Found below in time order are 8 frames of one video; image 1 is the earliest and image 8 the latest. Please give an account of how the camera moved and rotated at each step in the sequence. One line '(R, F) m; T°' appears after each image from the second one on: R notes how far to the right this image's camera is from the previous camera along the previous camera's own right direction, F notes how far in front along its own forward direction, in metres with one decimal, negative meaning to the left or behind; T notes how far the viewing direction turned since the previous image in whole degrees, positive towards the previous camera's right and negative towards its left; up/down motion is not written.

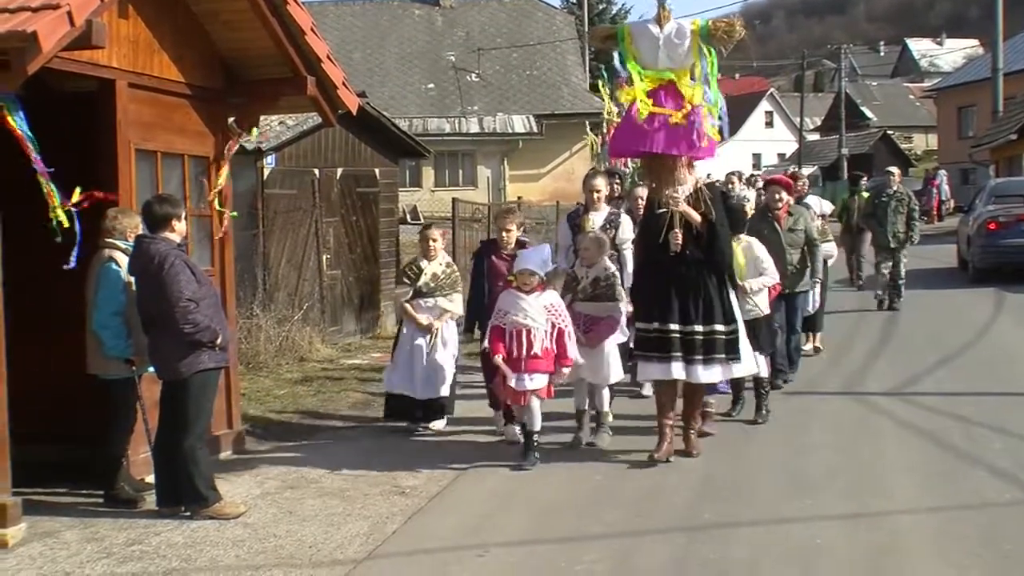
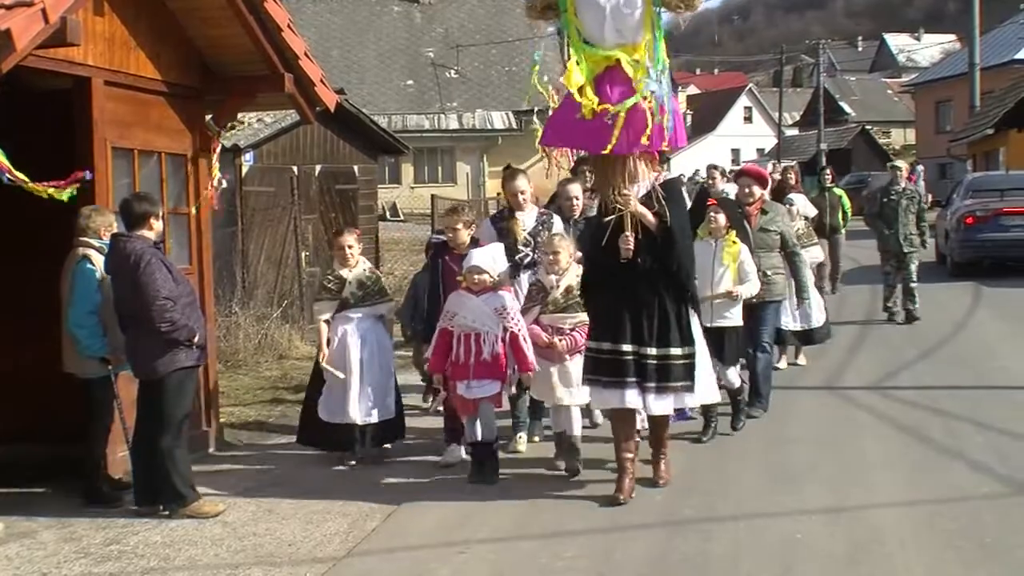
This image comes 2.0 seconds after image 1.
(0.0, 0.0) m; 0°
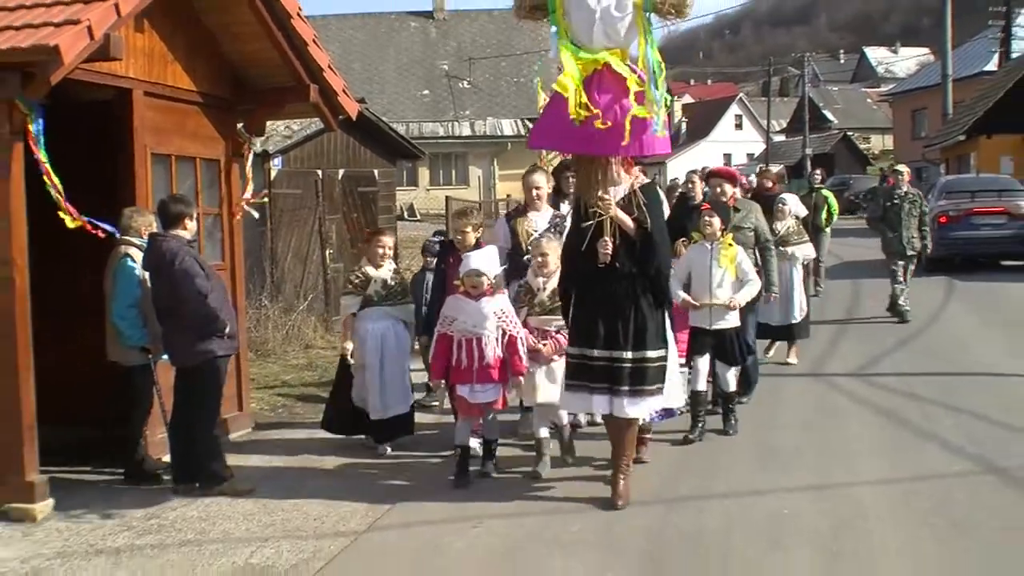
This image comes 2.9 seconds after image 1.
(+0.1, -0.5) m; -1°
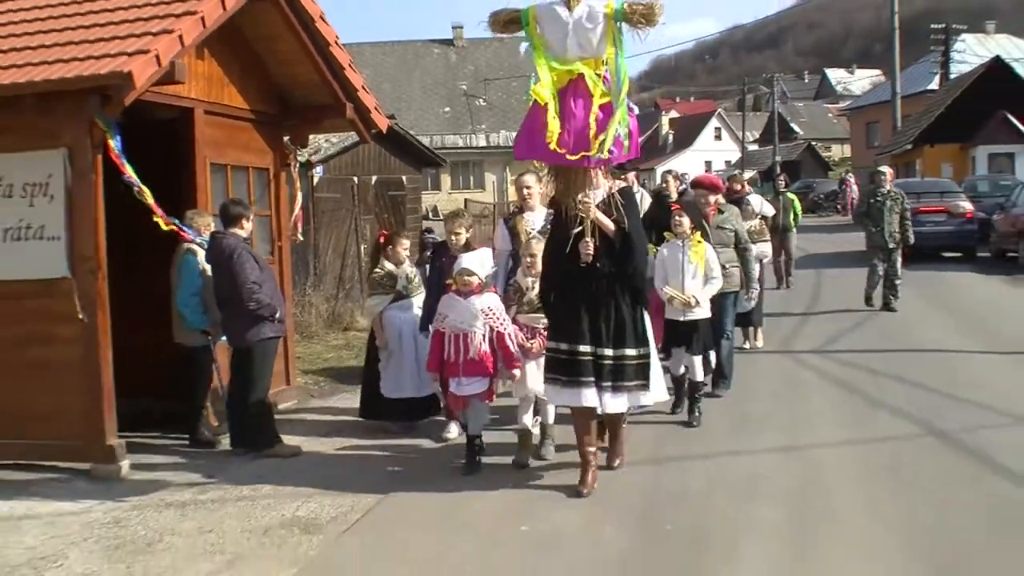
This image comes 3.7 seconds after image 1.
(+0.1, -1.0) m; -1°
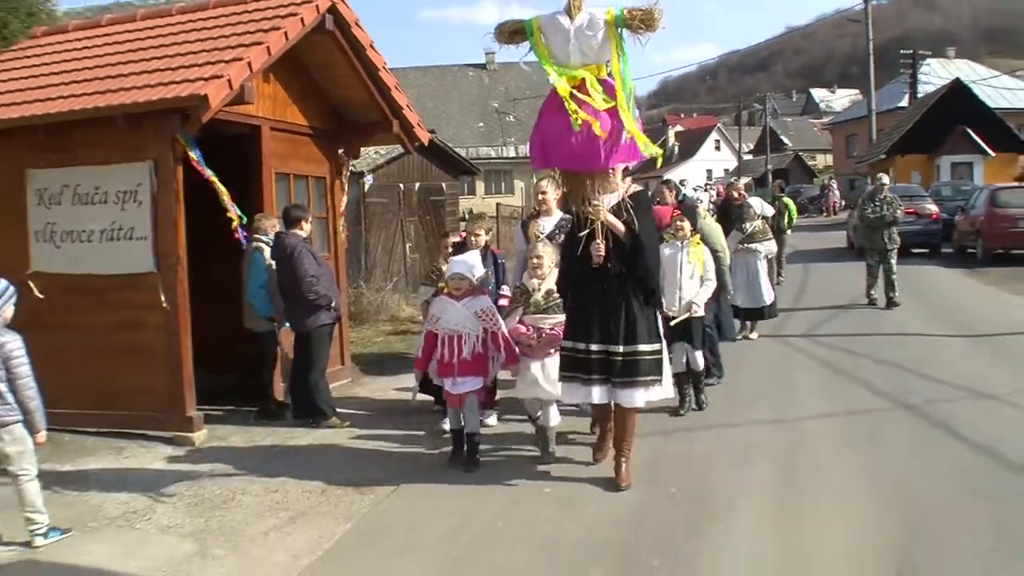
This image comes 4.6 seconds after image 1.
(+0.1, -1.1) m; -2°
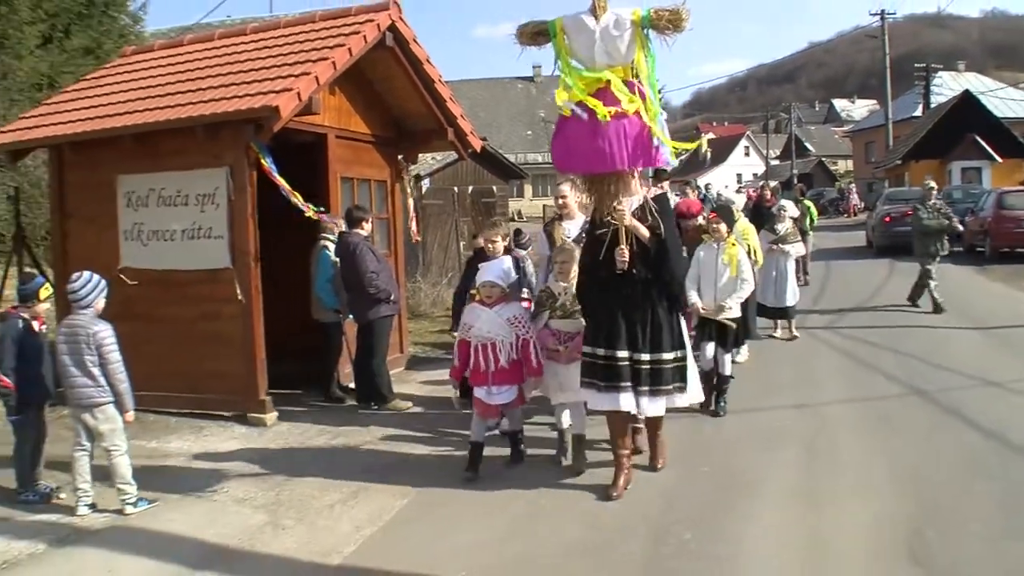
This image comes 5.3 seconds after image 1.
(+0.1, -0.8) m; -2°
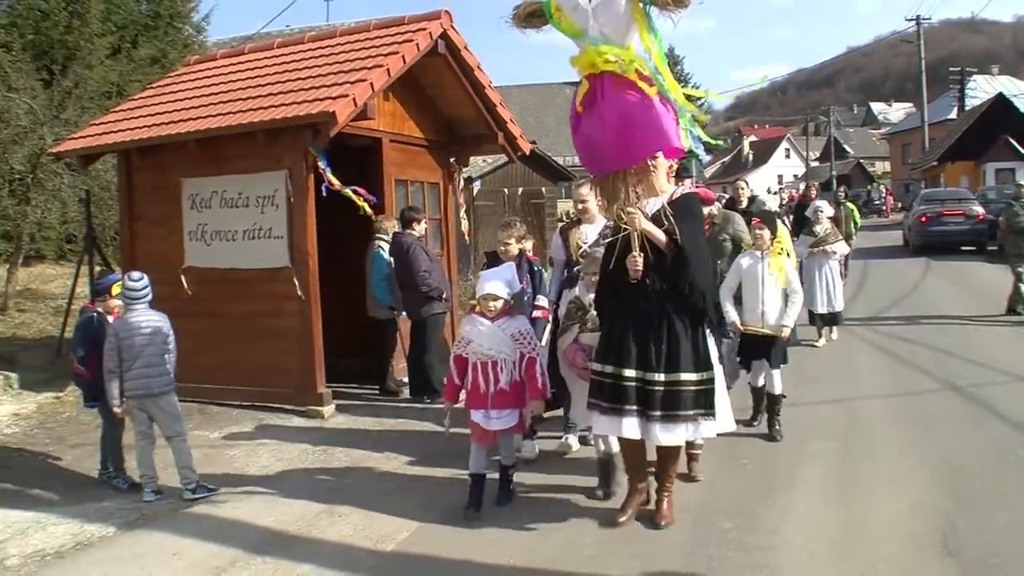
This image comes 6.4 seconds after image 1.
(+0.1, -0.3) m; -2°
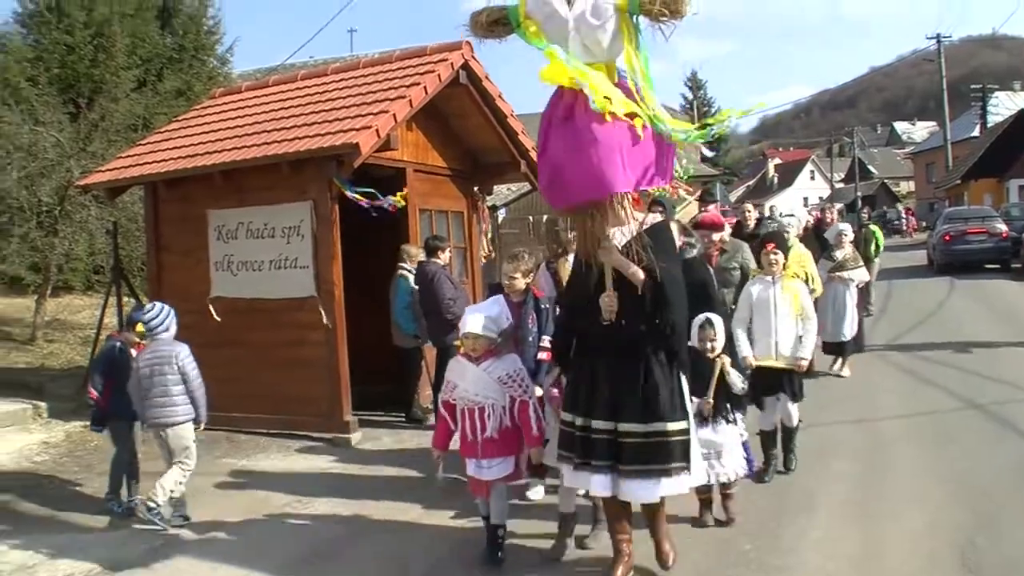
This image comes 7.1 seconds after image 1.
(0.0, 0.0) m; -1°
